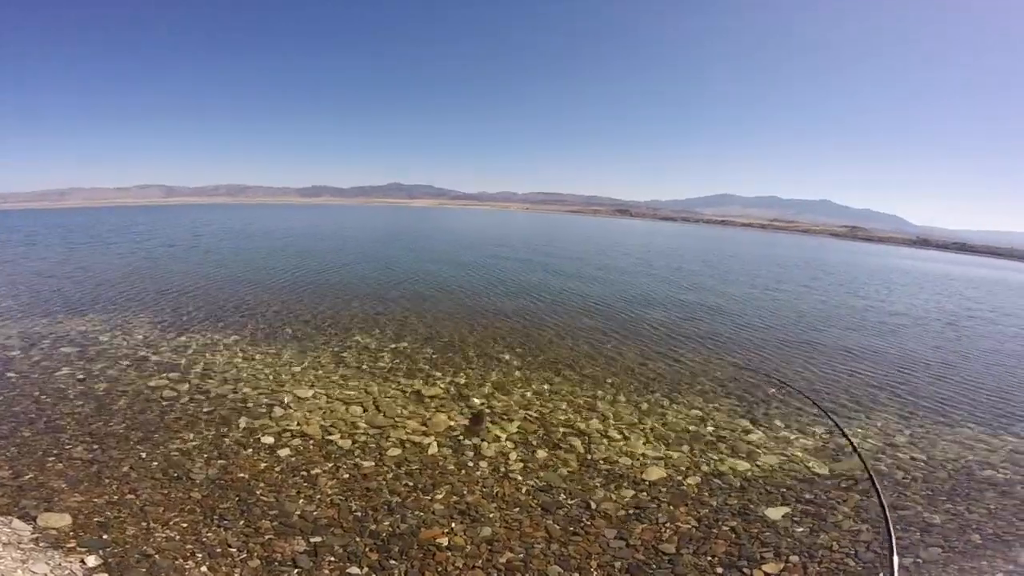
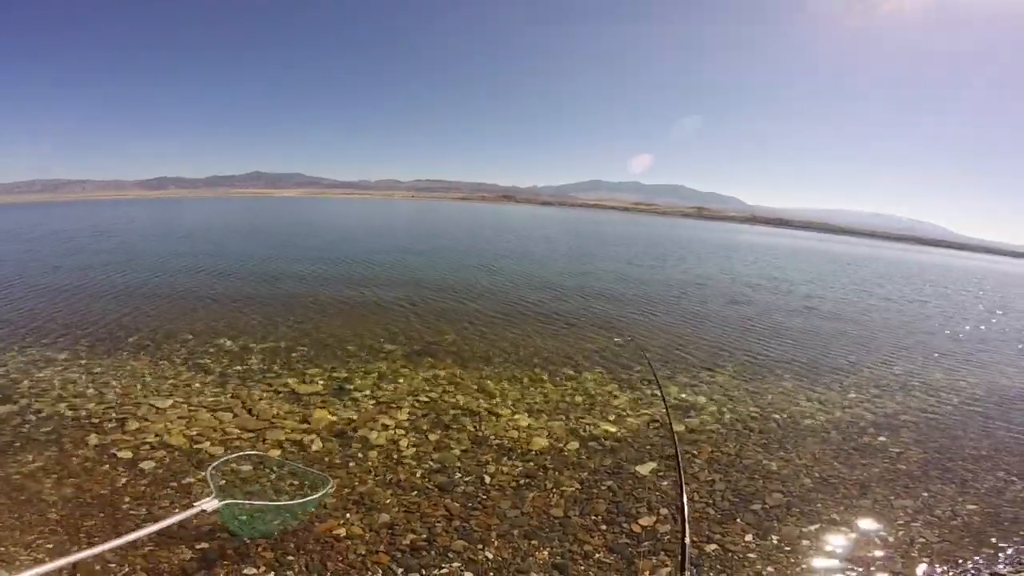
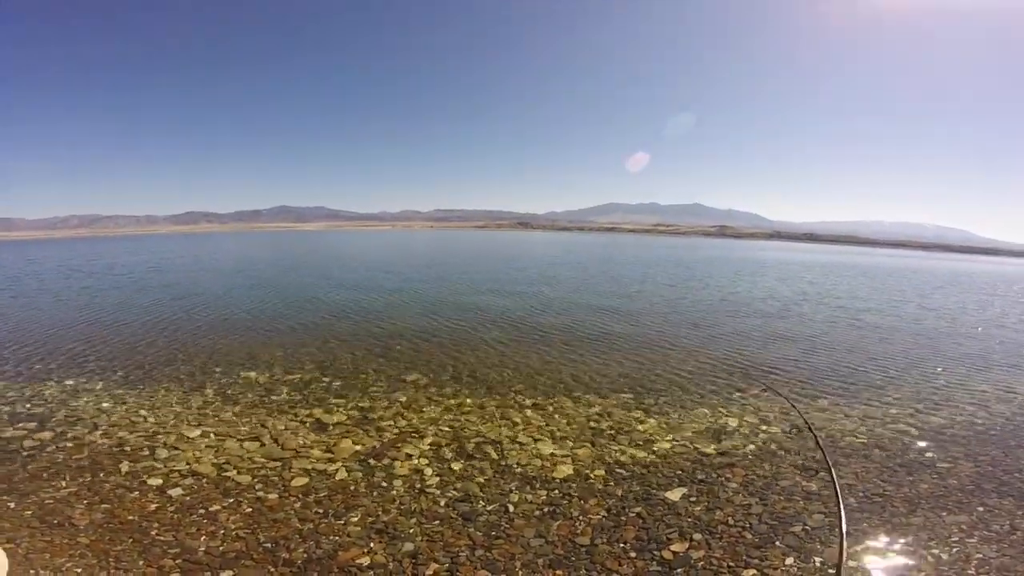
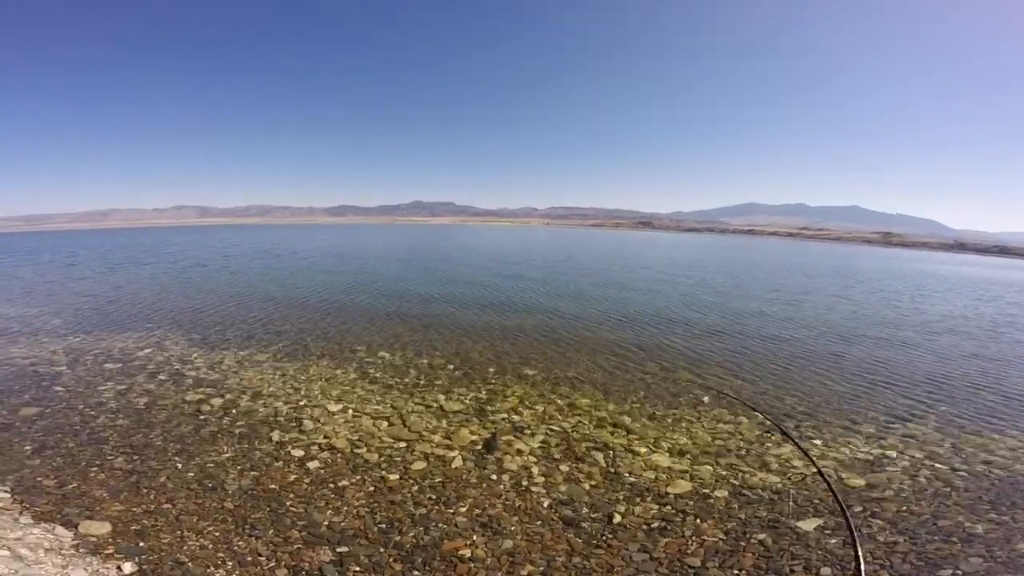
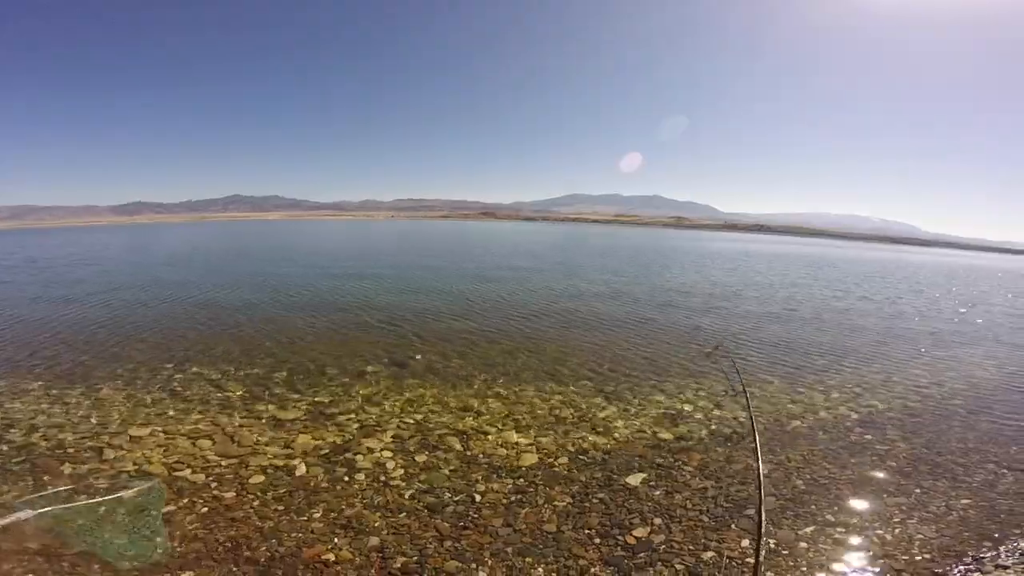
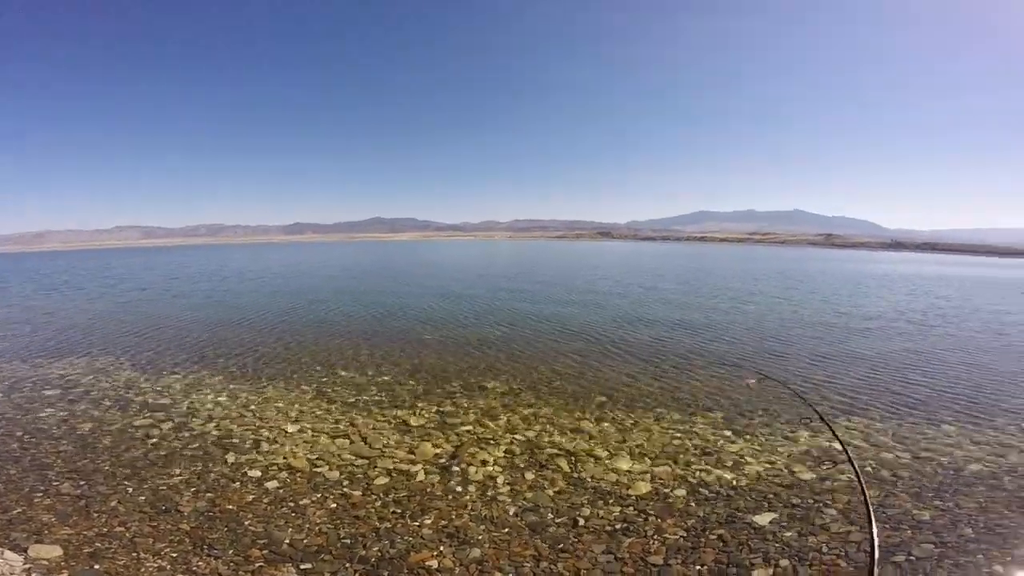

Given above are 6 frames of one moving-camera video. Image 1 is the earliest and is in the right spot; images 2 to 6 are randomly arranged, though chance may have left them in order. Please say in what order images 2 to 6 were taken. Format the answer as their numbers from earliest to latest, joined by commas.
4, 6, 3, 5, 2
